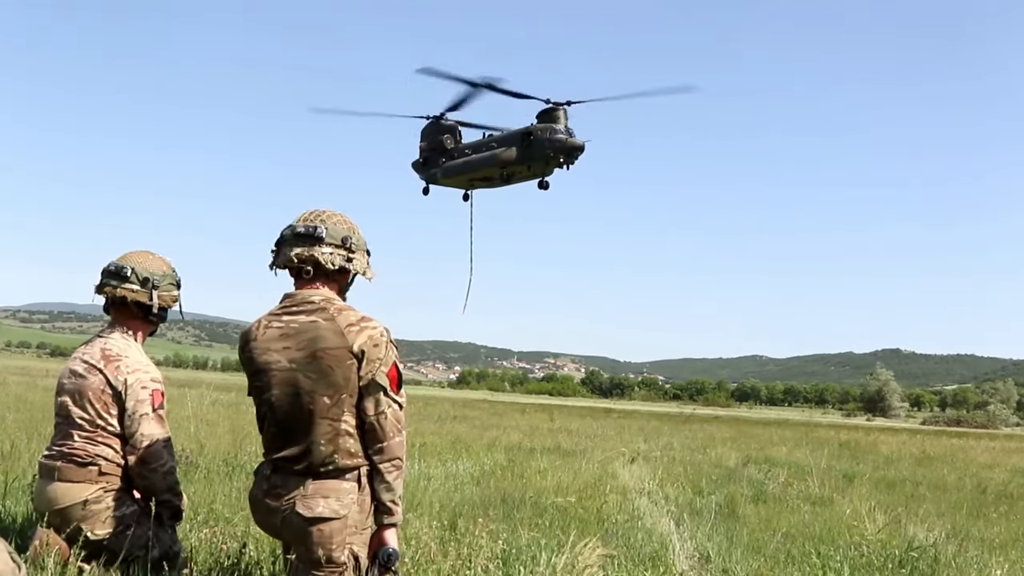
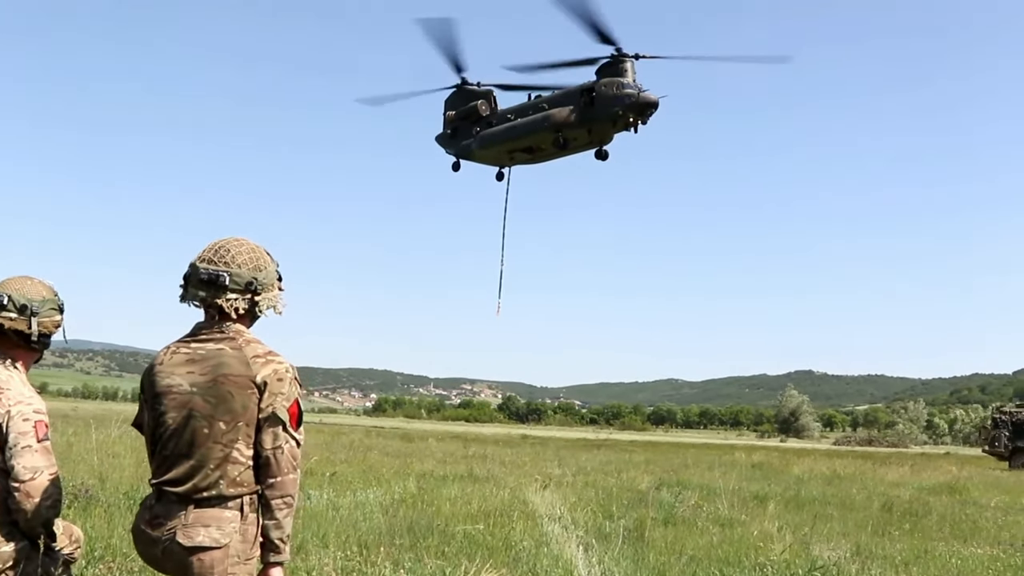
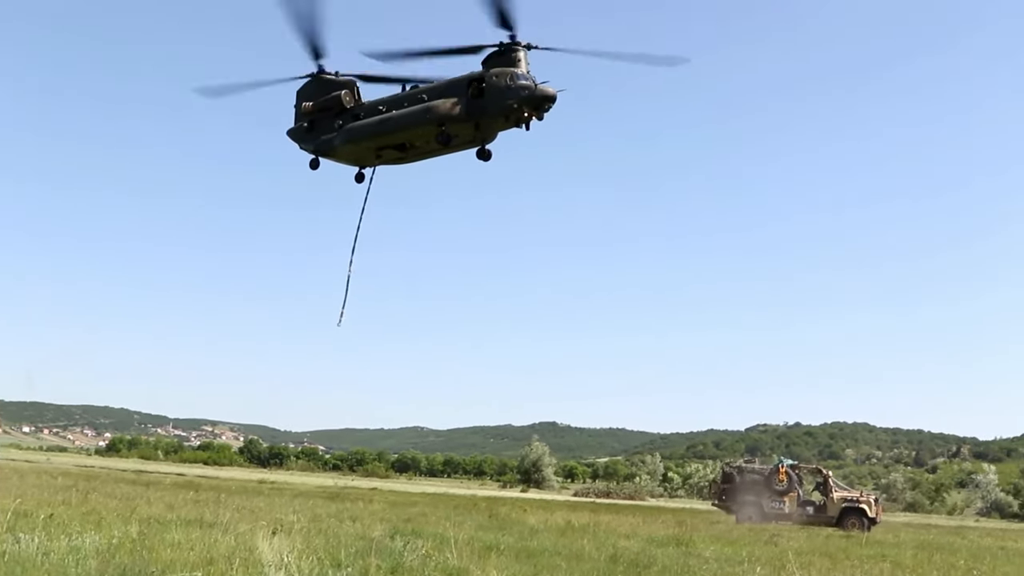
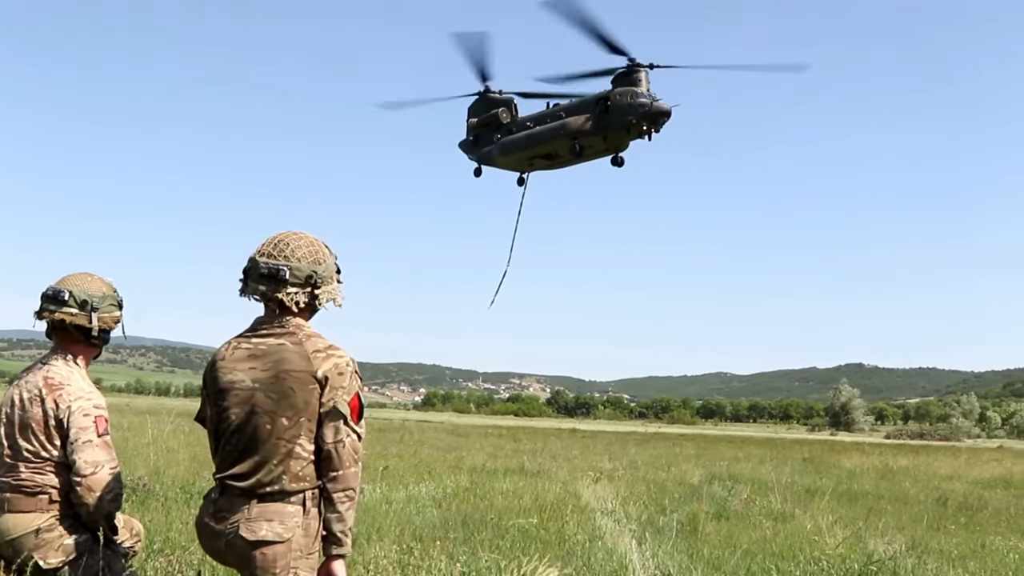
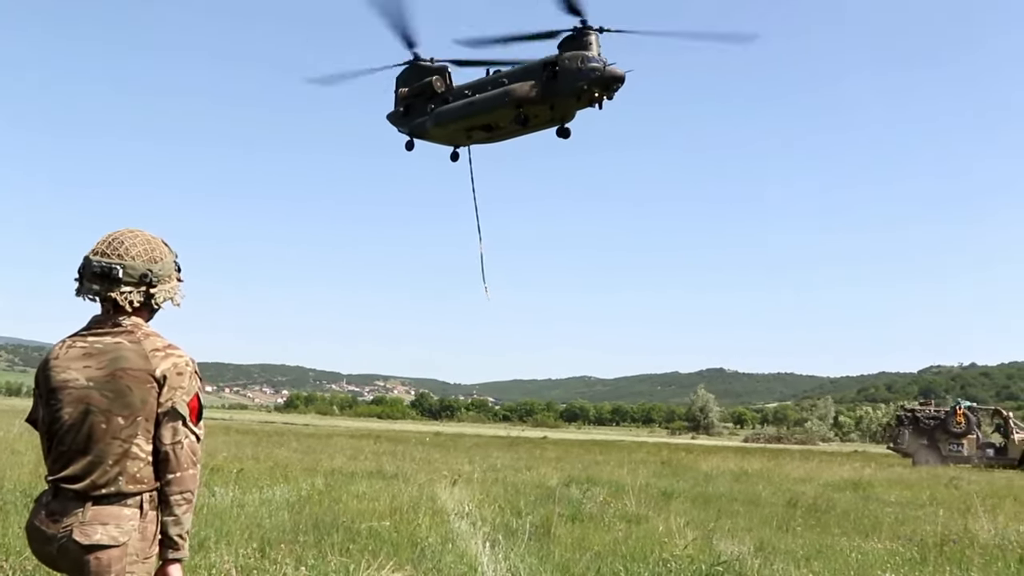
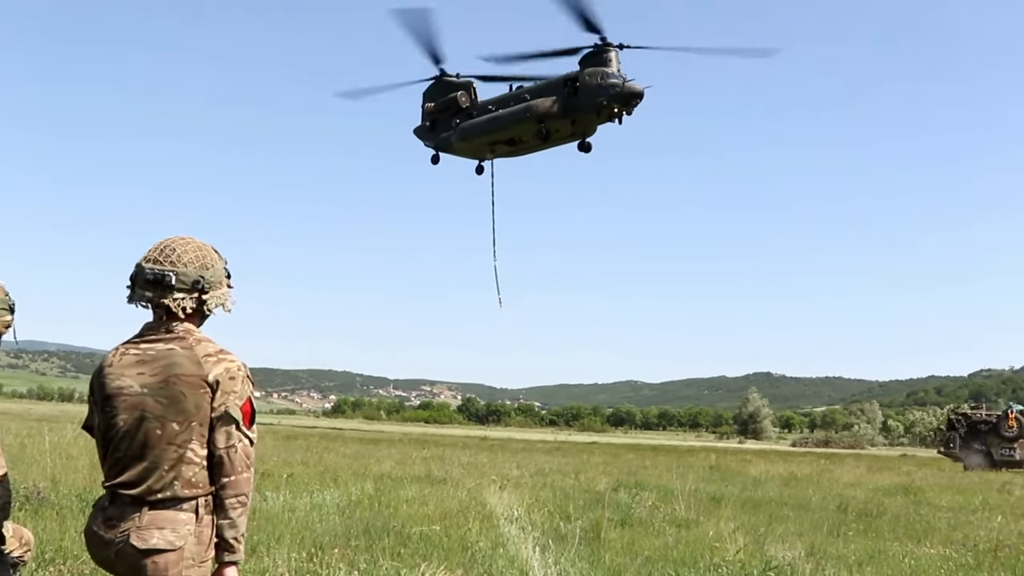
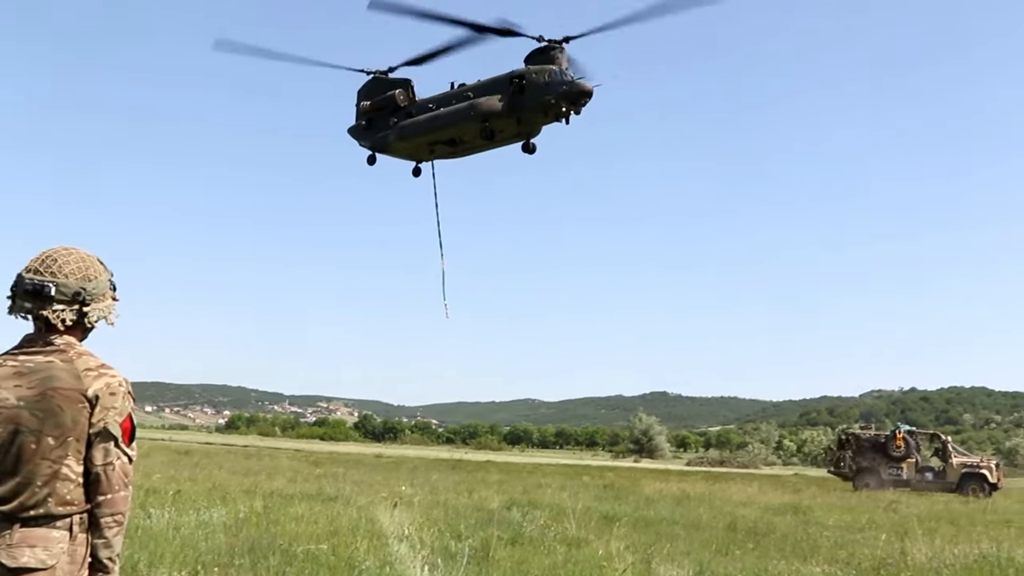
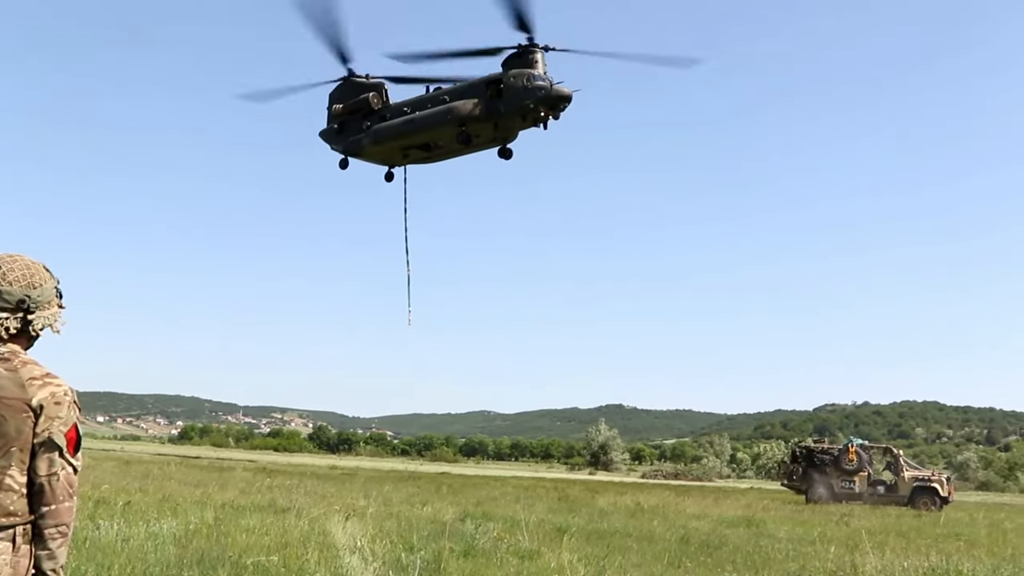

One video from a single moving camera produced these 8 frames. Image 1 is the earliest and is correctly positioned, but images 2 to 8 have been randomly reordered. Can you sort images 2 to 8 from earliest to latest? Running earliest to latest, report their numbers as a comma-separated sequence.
4, 2, 6, 5, 7, 8, 3
